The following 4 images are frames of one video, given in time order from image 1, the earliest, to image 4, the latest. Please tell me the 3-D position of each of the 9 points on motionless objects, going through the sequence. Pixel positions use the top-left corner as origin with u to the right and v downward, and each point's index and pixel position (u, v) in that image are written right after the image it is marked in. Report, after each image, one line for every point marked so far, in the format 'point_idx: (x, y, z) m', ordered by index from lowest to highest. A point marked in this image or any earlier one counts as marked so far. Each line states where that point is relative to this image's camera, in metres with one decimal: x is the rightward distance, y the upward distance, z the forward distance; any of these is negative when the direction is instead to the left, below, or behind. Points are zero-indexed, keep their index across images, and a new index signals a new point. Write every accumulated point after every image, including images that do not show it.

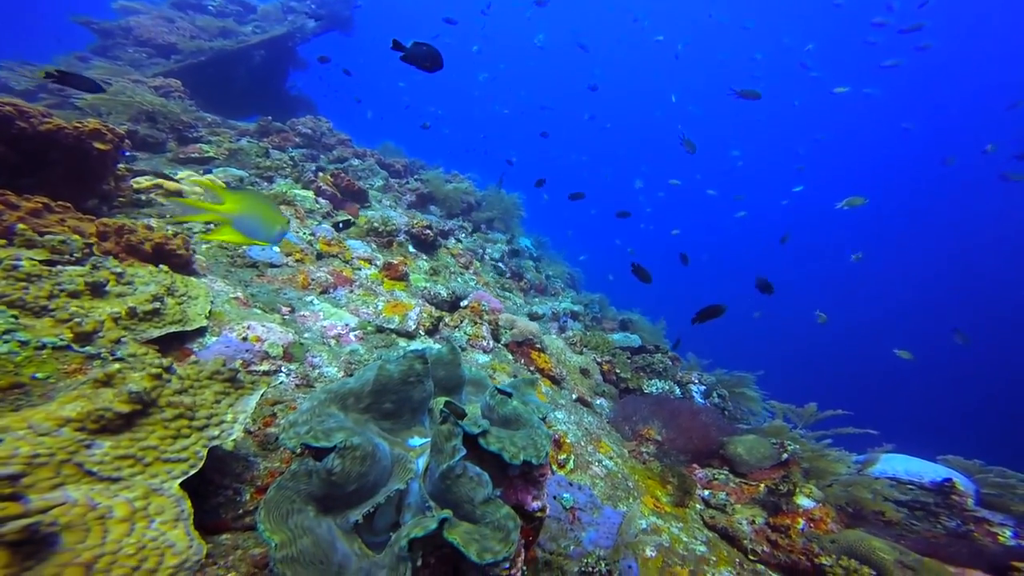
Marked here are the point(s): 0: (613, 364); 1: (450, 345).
0: (+1.5, -1.1, +8.5) m
1: (-0.4, -0.3, +3.5) m
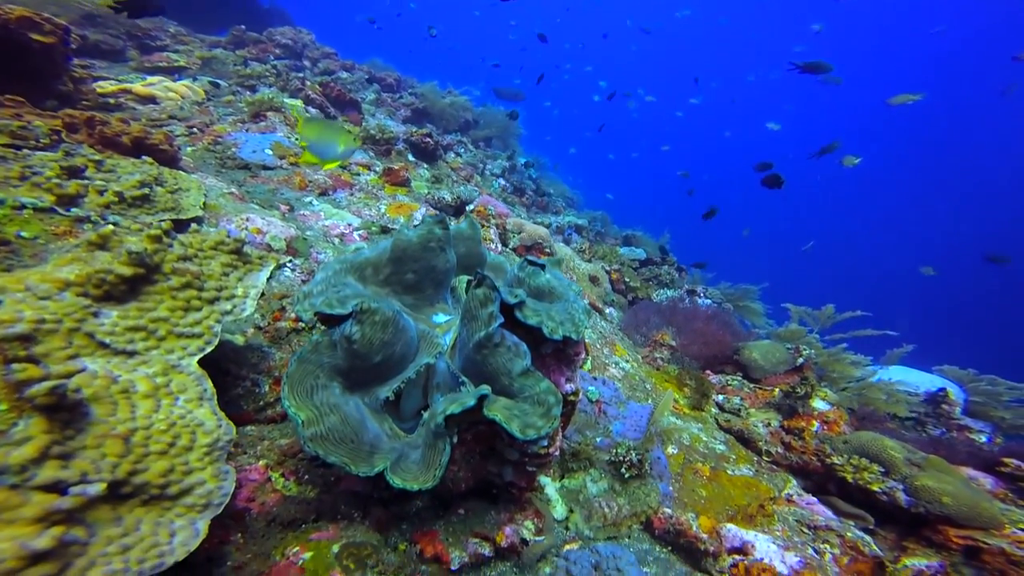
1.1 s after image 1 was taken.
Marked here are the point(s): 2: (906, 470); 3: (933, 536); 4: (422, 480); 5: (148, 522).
0: (+1.6, +0.2, +8.3) m
1: (-0.2, +0.4, +3.2) m
2: (+3.5, -1.6, +5.0) m
3: (+3.5, -2.1, +4.8) m
4: (-0.3, -0.7, +2.1) m
5: (-1.1, -0.7, +1.8) m
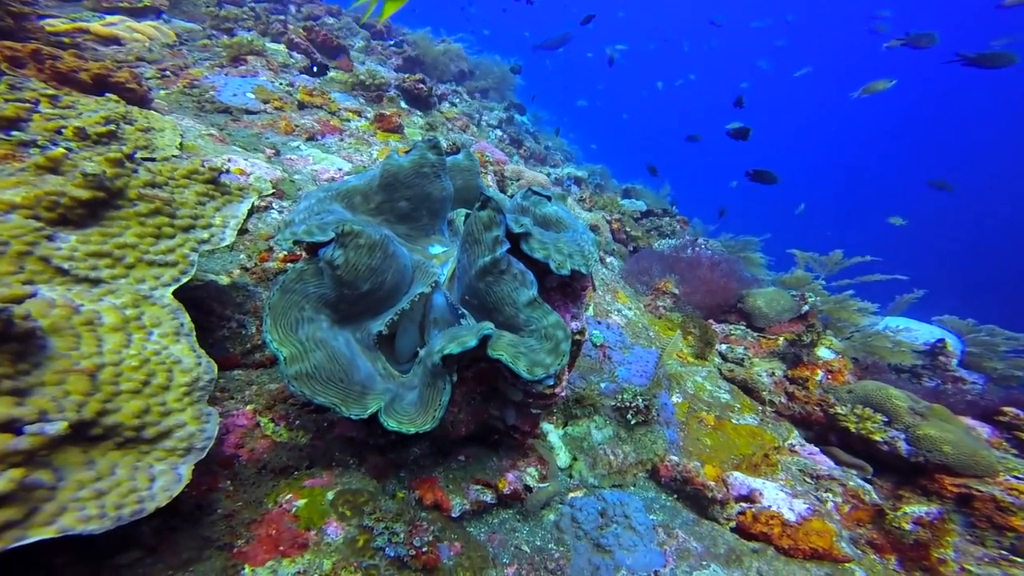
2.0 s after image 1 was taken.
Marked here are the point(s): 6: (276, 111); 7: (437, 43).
0: (+1.6, +0.9, +8.0) m
1: (-0.2, +0.7, +3.0) m
2: (+3.5, -1.1, +5.0) m
3: (+3.5, -1.7, +4.8) m
4: (-0.3, -0.5, +2.0) m
5: (-1.1, -0.5, +1.6) m
6: (-2.6, +2.0, +6.3) m
7: (-2.1, +6.9, +15.9) m
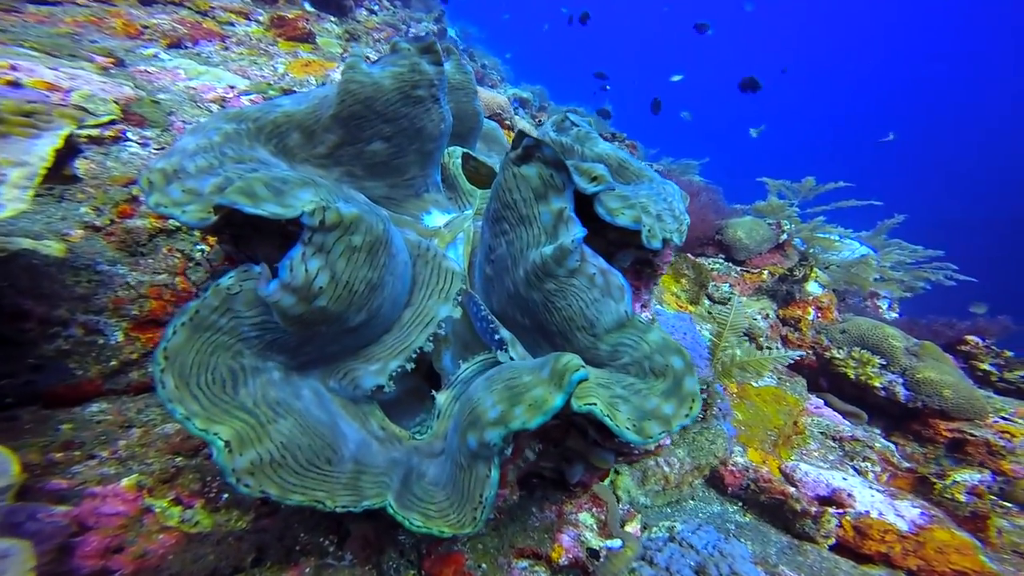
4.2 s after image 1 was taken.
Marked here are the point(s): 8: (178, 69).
0: (+0.9, +1.7, +7.2) m
1: (-0.2, +0.8, +2.0) m
2: (+3.3, -0.6, +4.7) m
3: (+3.4, -1.1, +4.6) m
4: (-0.1, -0.5, +1.2) m
5: (-0.8, -0.6, +0.7) m
6: (-3.0, +2.4, +4.8) m
7: (-4.0, +8.5, +13.6) m
8: (-2.1, +1.4, +3.9) m
